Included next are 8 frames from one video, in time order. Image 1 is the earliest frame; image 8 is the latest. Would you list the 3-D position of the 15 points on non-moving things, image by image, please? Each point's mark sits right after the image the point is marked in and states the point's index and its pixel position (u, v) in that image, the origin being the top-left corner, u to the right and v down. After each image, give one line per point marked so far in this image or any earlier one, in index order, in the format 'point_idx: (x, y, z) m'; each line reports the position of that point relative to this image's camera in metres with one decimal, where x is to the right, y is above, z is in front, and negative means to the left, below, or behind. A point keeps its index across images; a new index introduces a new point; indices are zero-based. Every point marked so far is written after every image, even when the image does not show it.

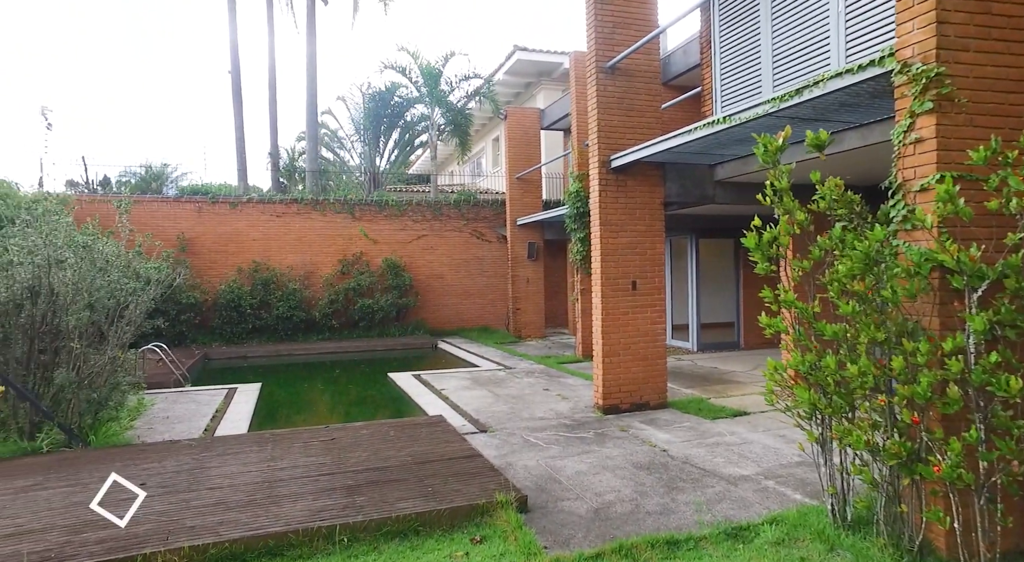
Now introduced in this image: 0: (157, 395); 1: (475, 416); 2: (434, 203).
0: (-4.4, -1.4, +7.2) m
1: (-0.4, -1.5, +6.5) m
2: (-1.9, +1.9, +14.3) m
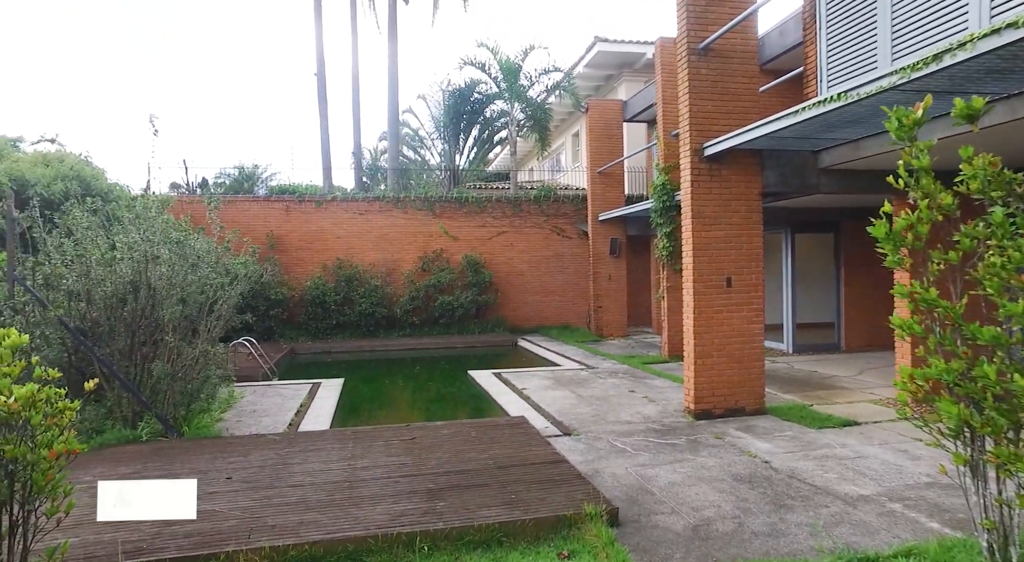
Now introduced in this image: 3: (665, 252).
0: (-3.4, -1.4, +7.5) m
1: (+0.5, -1.5, +6.3) m
2: (0.0, +2.0, +14.2) m
3: (+2.6, +0.5, +10.0) m
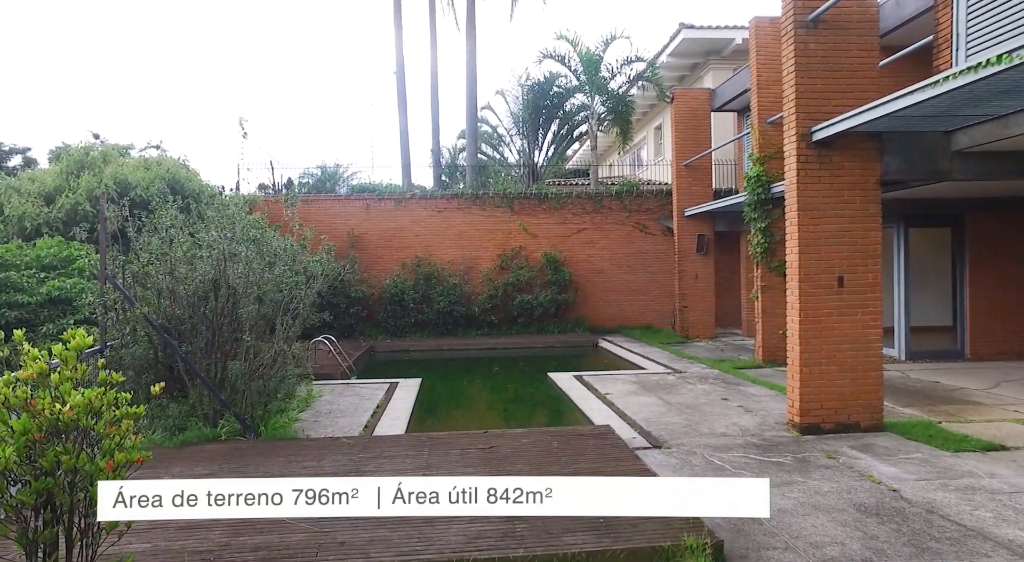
0: (-2.3, -1.4, +7.5) m
1: (+1.3, -1.4, +5.8) m
2: (+1.9, +2.0, +13.7) m
3: (+3.9, +0.5, +9.2) m
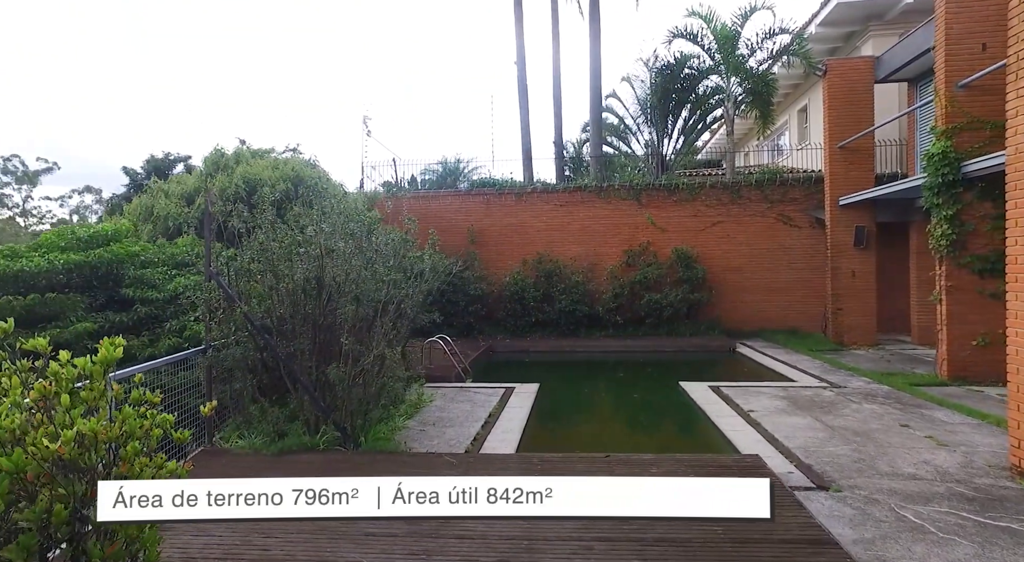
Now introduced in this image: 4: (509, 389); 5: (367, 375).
0: (-0.9, -1.3, +7.2) m
1: (+2.4, -1.4, +4.8) m
2: (+4.6, +2.0, +12.4) m
3: (+5.6, +0.5, +7.5) m
4: (0.0, -1.4, +7.6) m
5: (-1.1, -0.7, +4.5) m
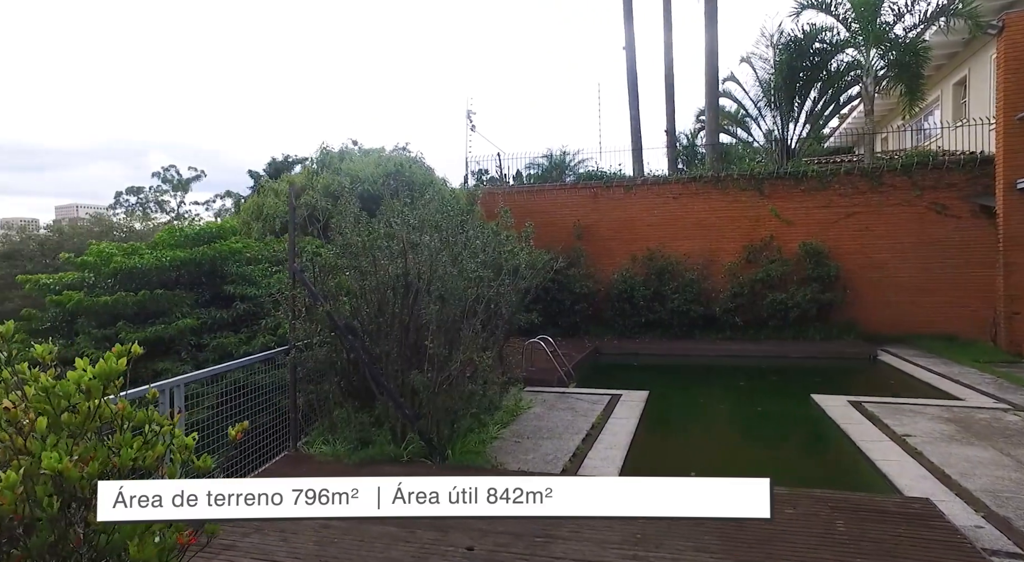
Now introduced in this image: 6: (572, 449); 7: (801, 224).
0: (+0.3, -1.3, +6.7) m
1: (+3.1, -1.4, +3.7) m
2: (+6.7, +2.1, +10.8) m
3: (+6.8, +0.5, +5.9) m
4: (+1.2, -1.4, +6.9) m
5: (-0.4, -0.7, +4.1) m
6: (+0.5, -1.3, +4.7) m
7: (+5.5, +1.1, +11.2) m
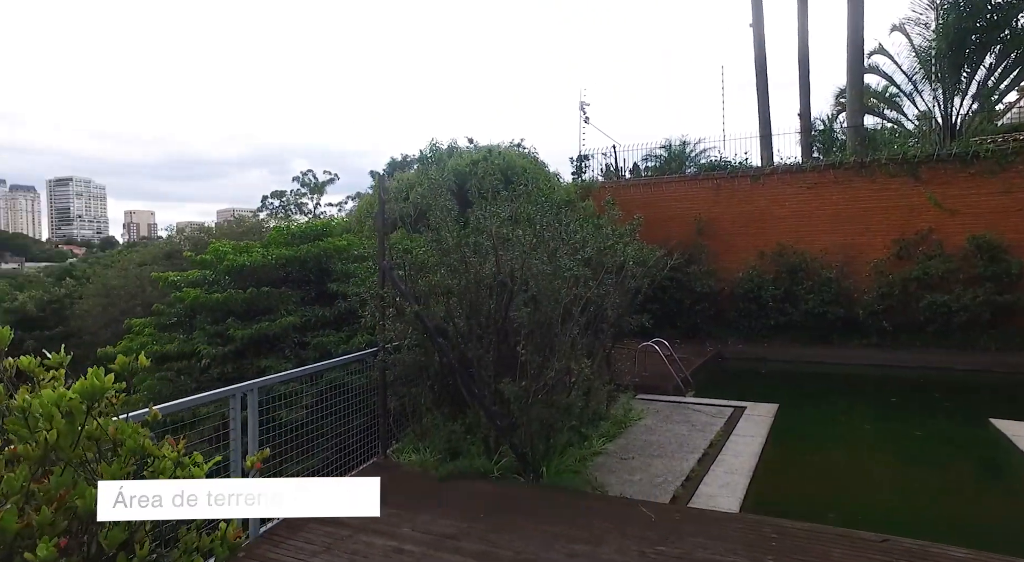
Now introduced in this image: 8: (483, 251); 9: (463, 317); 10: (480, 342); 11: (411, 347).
0: (+1.5, -1.3, +6.1) m
1: (+3.6, -1.4, +2.7) m
2: (+8.5, +2.1, +8.9) m
3: (+7.6, +0.5, +4.0) m
4: (+2.4, -1.4, +6.2) m
5: (+0.2, -0.7, +3.7) m
6: (+1.2, -1.3, +4.1) m
7: (+7.5, +1.1, +9.5) m
8: (-0.2, +0.2, +3.7) m
9: (-0.3, -0.2, +3.8) m
10: (-0.2, -0.4, +3.8) m
11: (-0.7, -0.4, +3.9) m
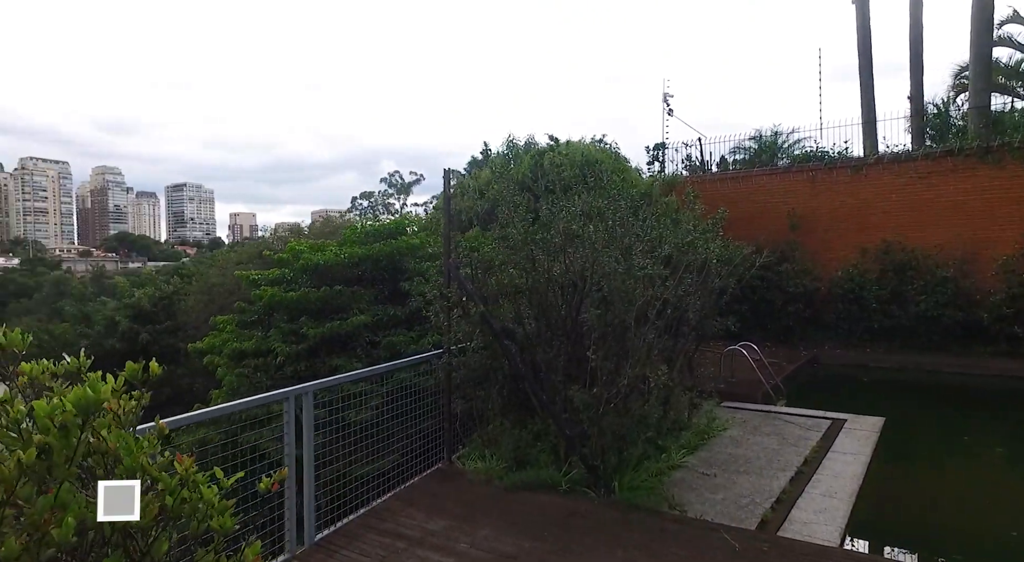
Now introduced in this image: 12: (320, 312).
0: (+2.2, -1.3, +5.7) m
1: (+3.8, -1.5, +2.0) m
2: (+9.5, +2.1, +7.4) m
3: (+8.0, +0.5, +2.8) m
4: (+3.1, -1.4, +5.6) m
5: (+0.7, -0.7, +3.4) m
6: (+1.7, -1.3, +3.7) m
7: (+8.6, +1.1, +8.2) m
8: (+0.2, +0.2, +3.5) m
9: (+0.1, -0.2, +3.6) m
10: (+0.2, -0.4, +3.6) m
11: (-0.2, -0.4, +3.7) m
12: (-1.7, -0.3, +5.3) m
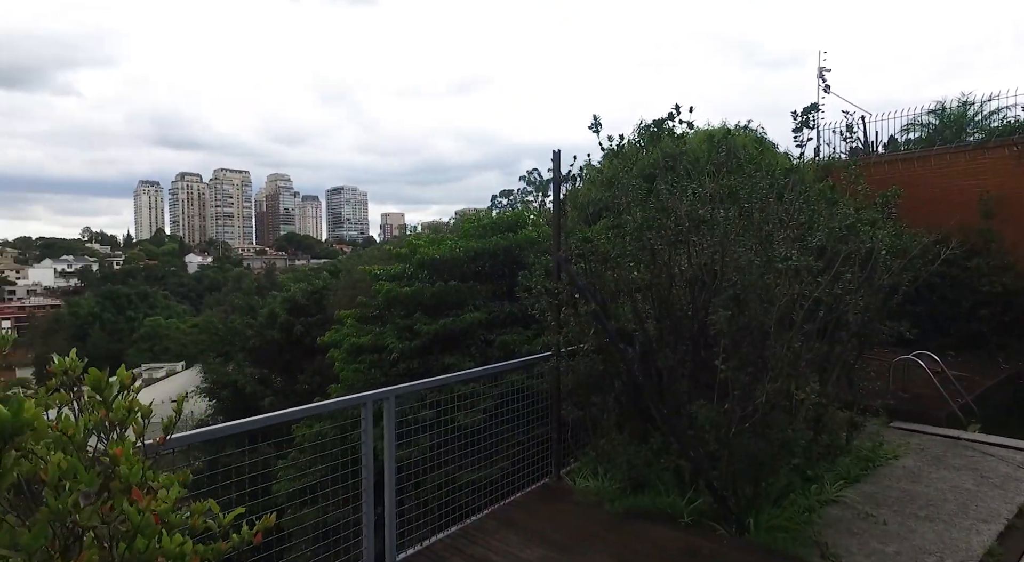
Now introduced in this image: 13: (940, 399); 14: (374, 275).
0: (+3.2, -1.3, +4.7) m
1: (+4.0, -1.5, +0.7) m
2: (+10.8, +2.1, +4.7) m
3: (+8.2, +0.5, +0.5) m
4: (+4.1, -1.3, +4.4) m
5: (+1.2, -0.7, +2.8) m
6: (+2.2, -1.3, +2.9) m
7: (+10.0, +1.1, +5.7) m
8: (+0.8, +0.2, +3.0) m
9: (+0.7, -0.2, +3.1) m
10: (+0.8, -0.4, +3.1) m
11: (+0.4, -0.4, +3.3) m
12: (-0.7, -0.2, +5.3) m
13: (+4.1, -1.1, +5.6) m
14: (-1.4, +0.1, +6.0) m
